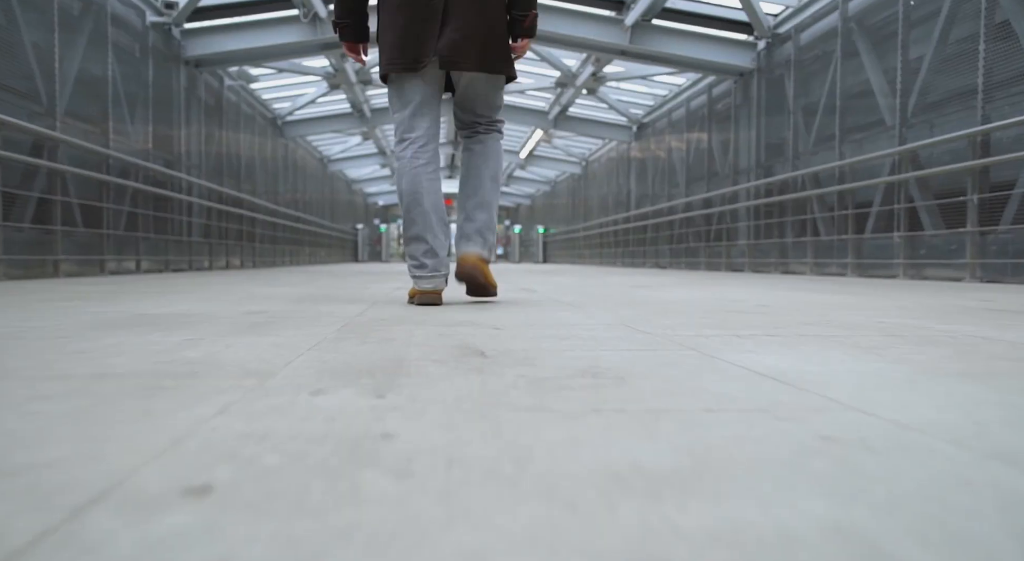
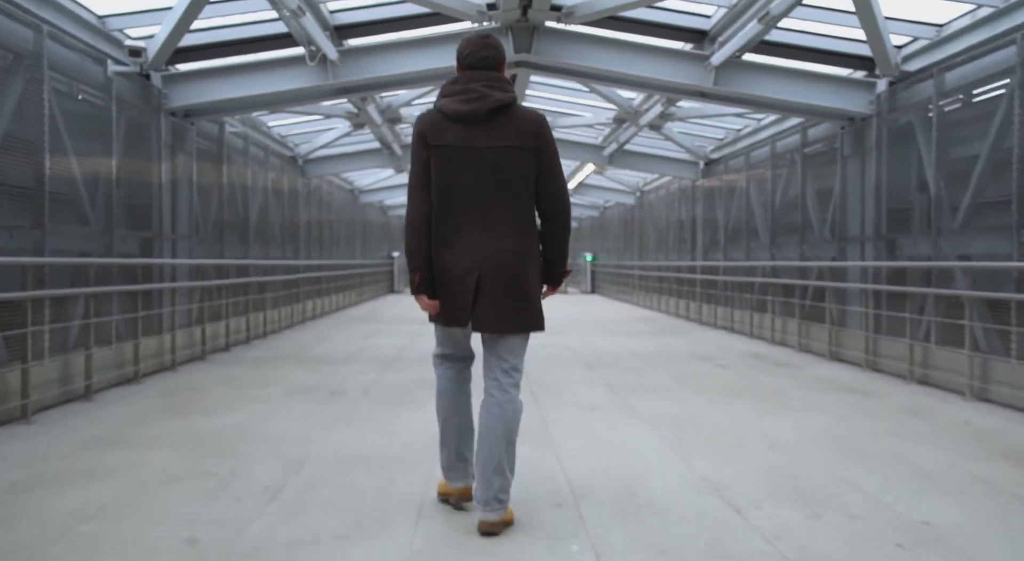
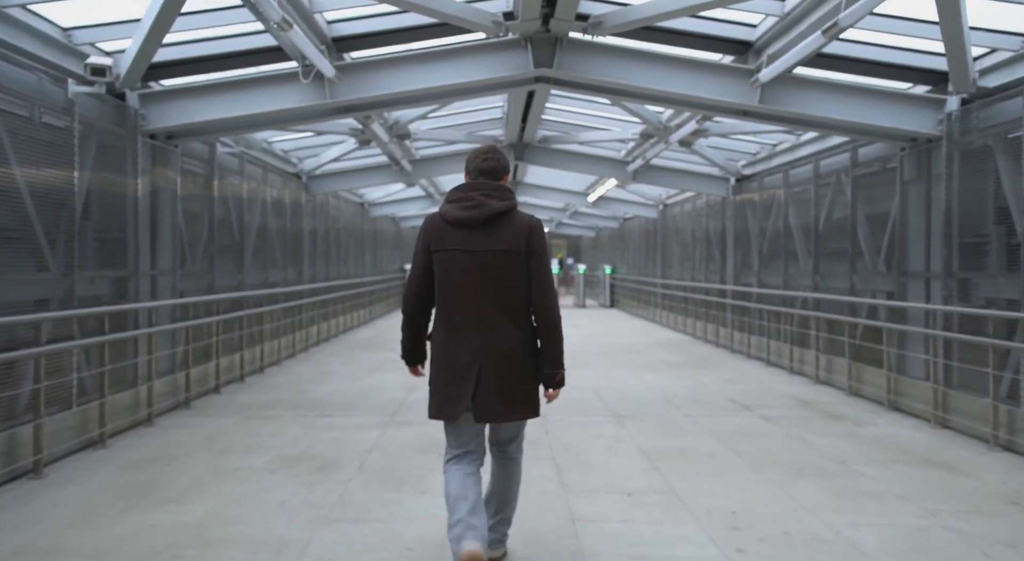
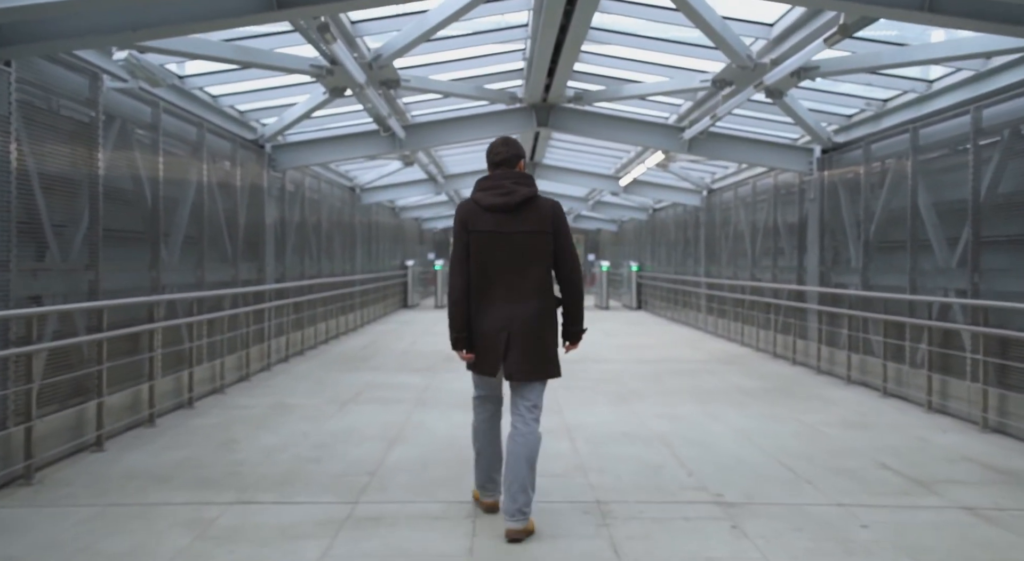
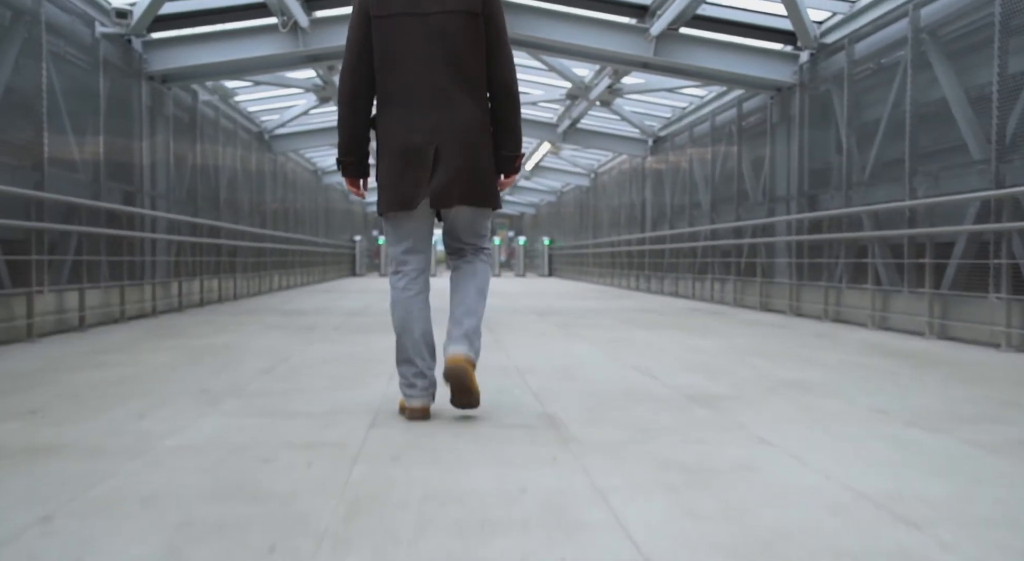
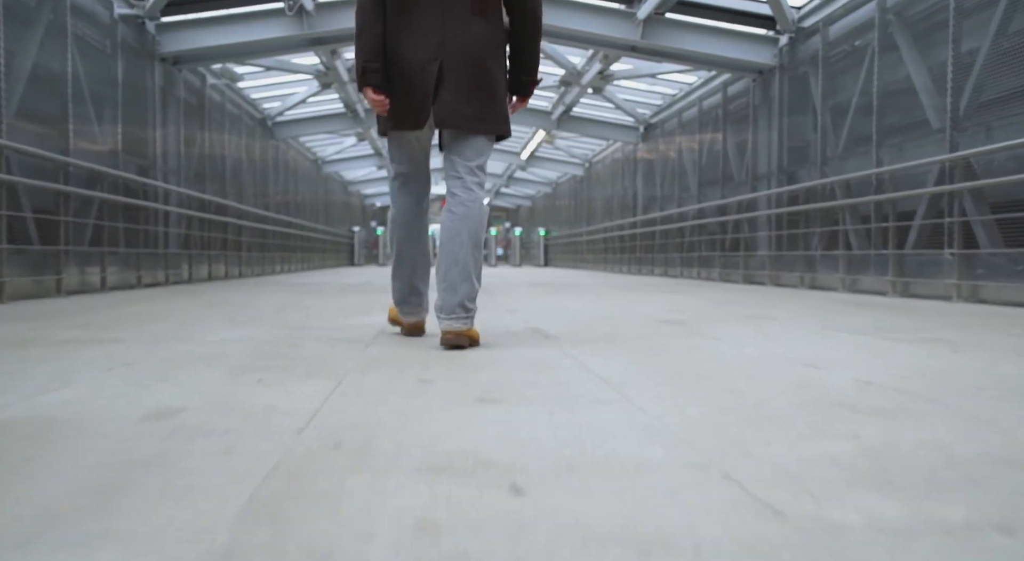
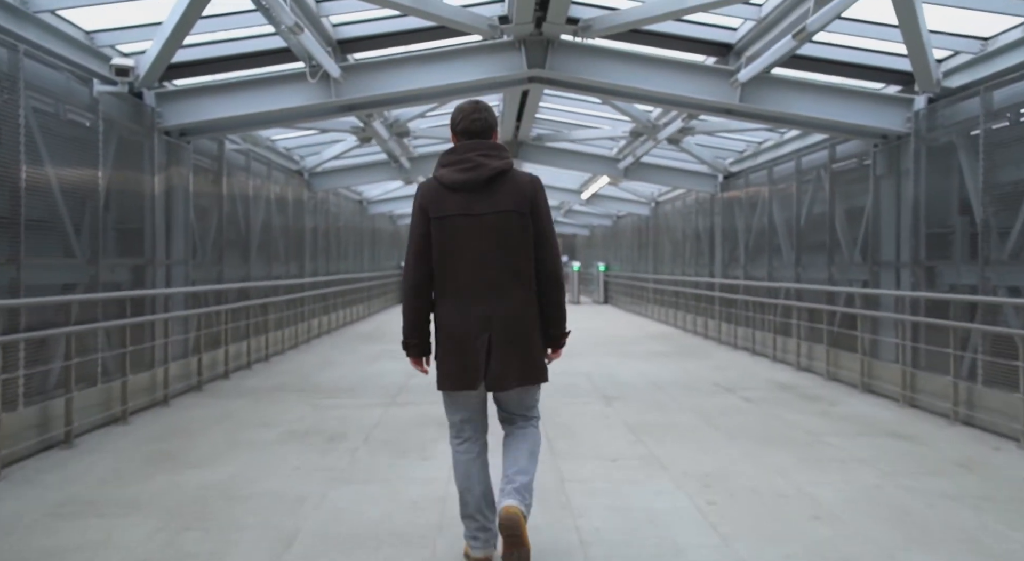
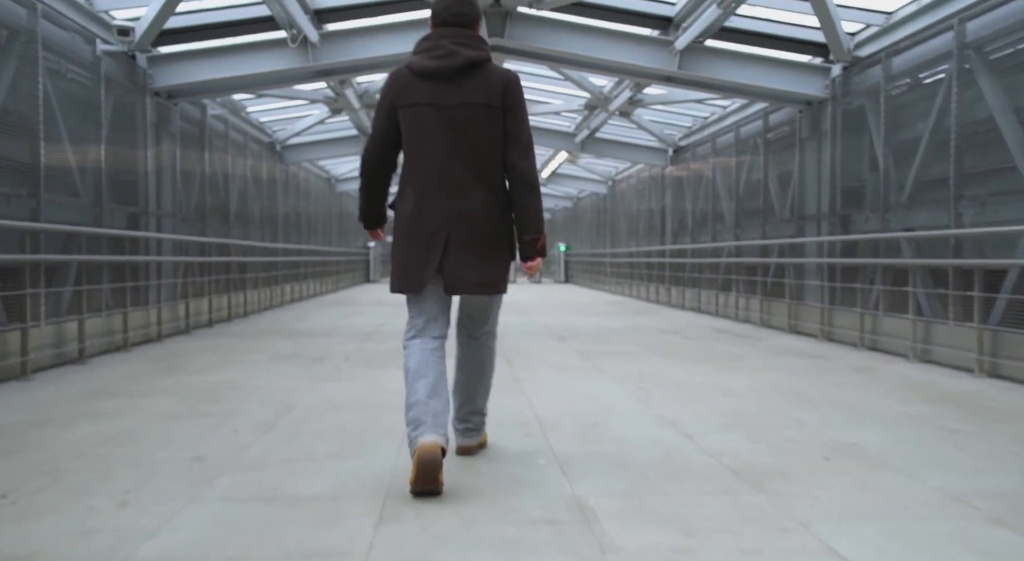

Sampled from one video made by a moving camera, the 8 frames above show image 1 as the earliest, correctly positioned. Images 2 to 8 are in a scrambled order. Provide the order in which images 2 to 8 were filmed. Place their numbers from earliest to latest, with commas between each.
6, 5, 8, 2, 7, 3, 4
